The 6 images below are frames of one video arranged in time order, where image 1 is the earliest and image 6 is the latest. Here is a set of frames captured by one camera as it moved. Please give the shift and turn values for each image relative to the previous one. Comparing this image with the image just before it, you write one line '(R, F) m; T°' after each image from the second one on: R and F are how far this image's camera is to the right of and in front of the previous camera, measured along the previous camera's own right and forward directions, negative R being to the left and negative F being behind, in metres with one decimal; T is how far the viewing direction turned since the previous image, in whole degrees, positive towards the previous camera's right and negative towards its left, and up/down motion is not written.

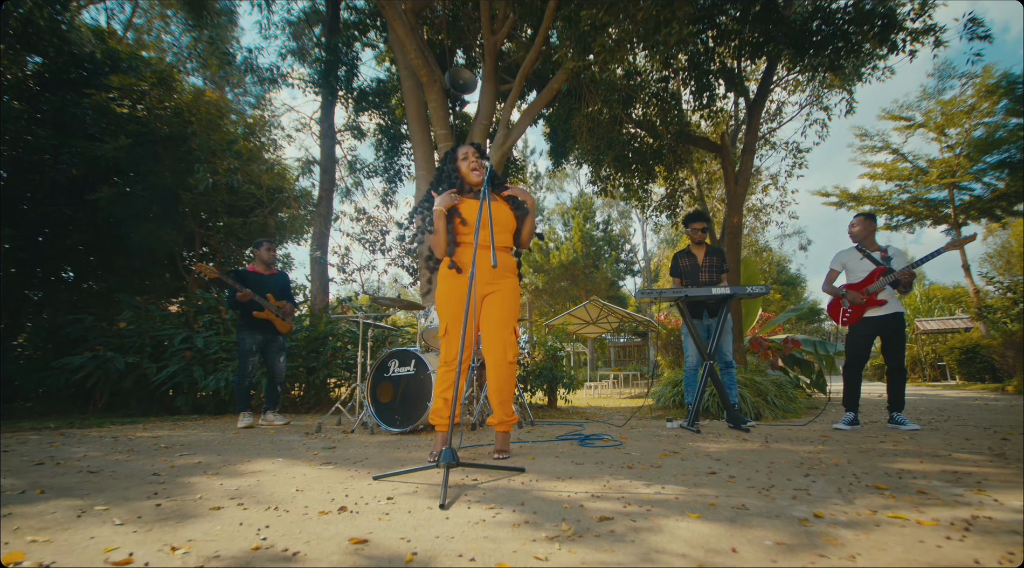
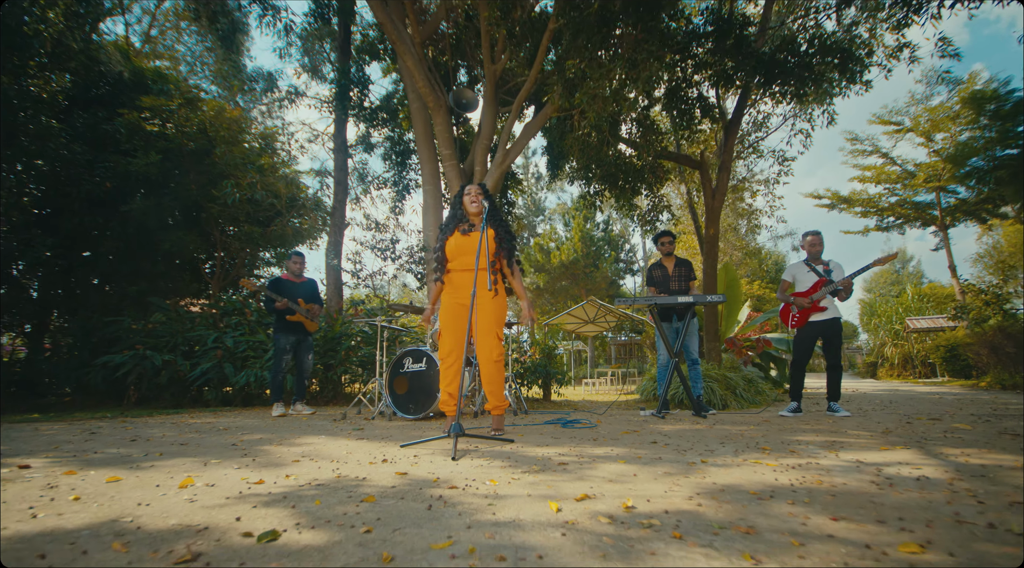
(+0.1, -0.8) m; 0°
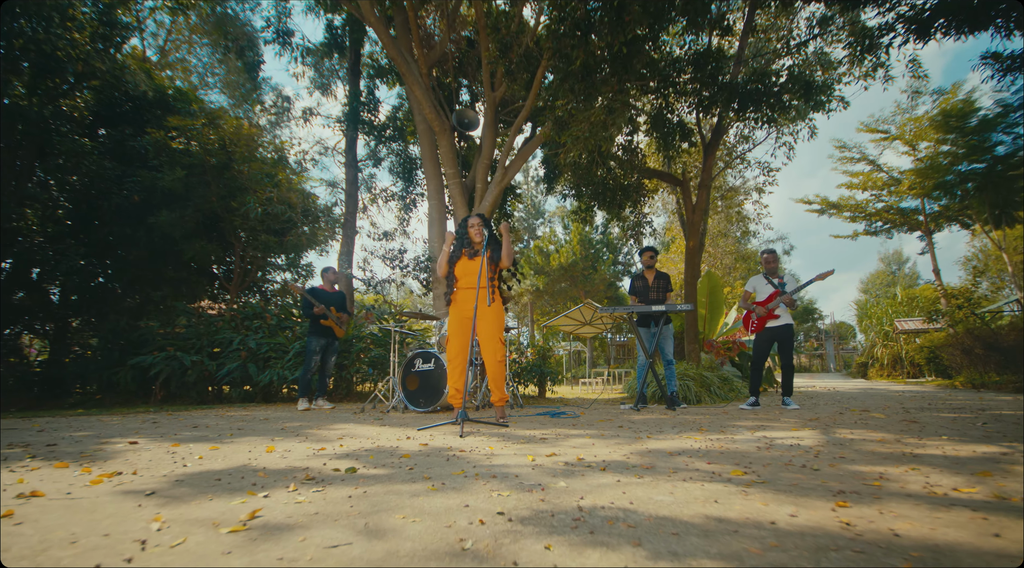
(0.0, -0.8) m; 0°
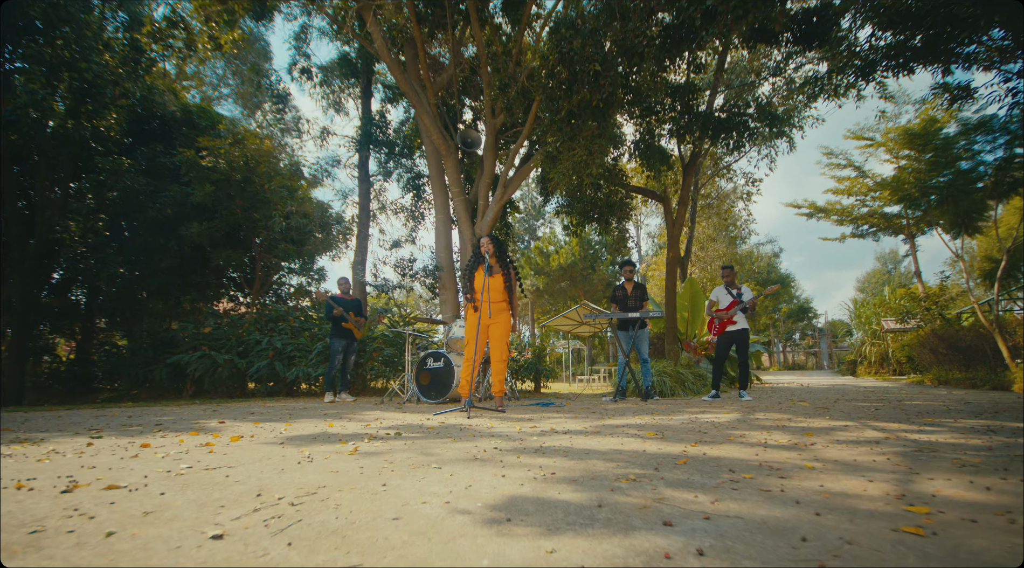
(+0.1, -1.0) m; 0°
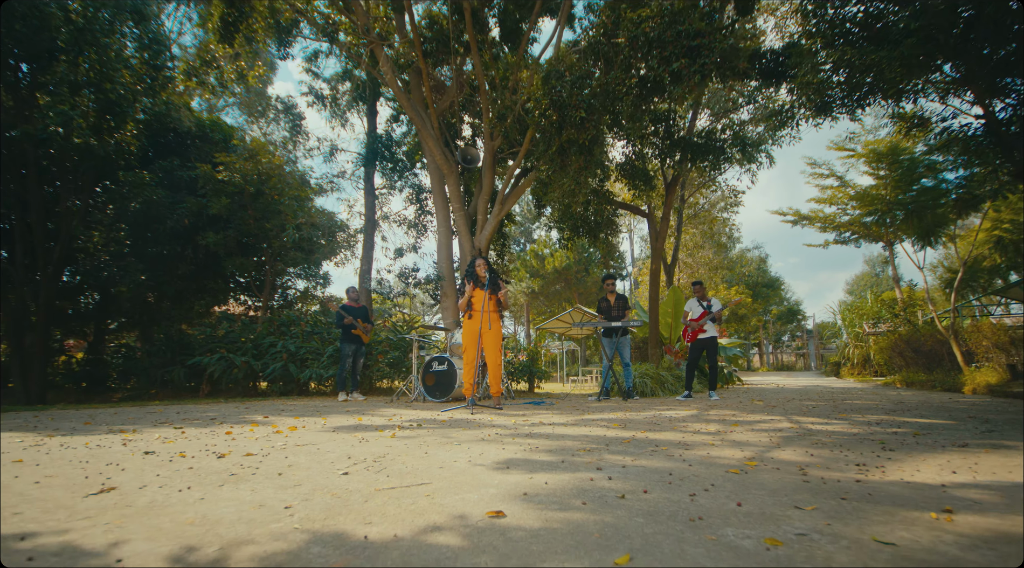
(0.0, -0.9) m; 0°
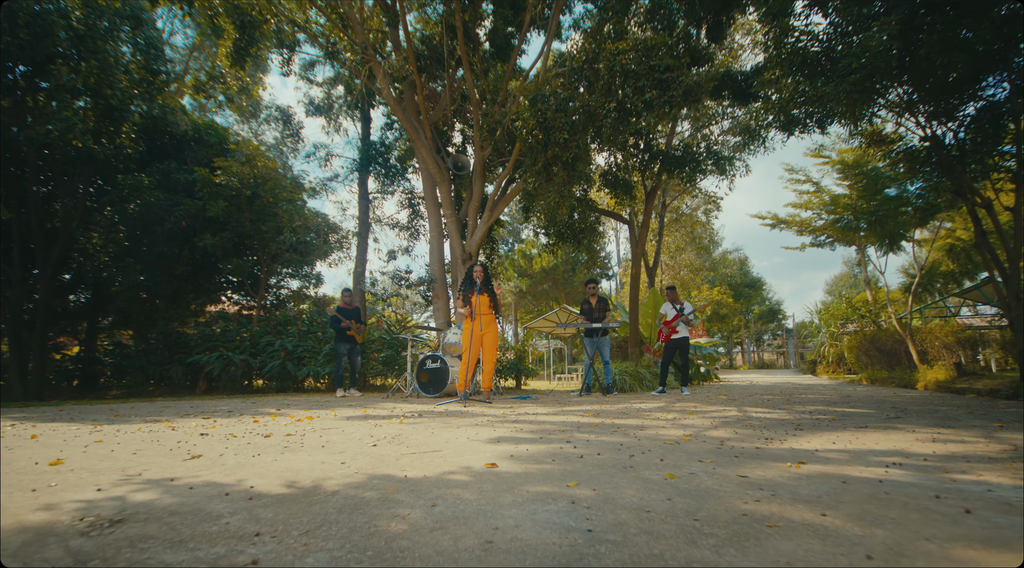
(0.0, -0.6) m; +1°
